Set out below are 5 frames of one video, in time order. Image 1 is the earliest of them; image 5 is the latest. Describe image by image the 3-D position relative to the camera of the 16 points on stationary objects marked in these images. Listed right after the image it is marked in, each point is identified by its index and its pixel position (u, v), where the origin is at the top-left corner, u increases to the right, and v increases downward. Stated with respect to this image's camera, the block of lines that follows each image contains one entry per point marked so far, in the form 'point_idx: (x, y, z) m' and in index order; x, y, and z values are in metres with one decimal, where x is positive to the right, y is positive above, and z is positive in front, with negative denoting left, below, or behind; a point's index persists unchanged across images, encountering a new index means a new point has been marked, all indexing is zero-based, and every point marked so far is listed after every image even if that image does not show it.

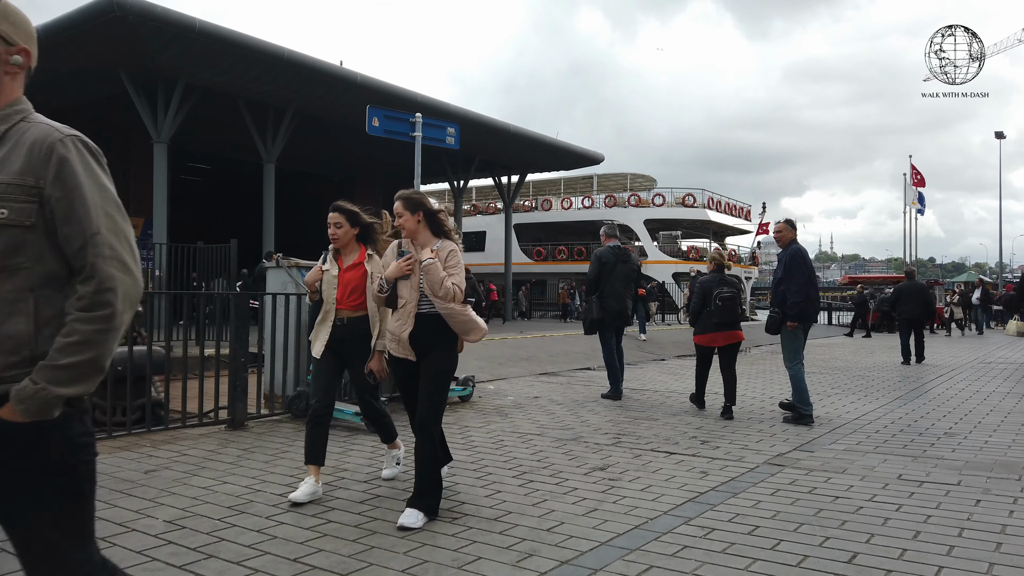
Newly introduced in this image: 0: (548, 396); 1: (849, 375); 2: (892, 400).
0: (+0.4, -1.3, +9.0) m
1: (+5.7, -1.5, +12.8) m
2: (+4.5, -1.3, +8.9) m
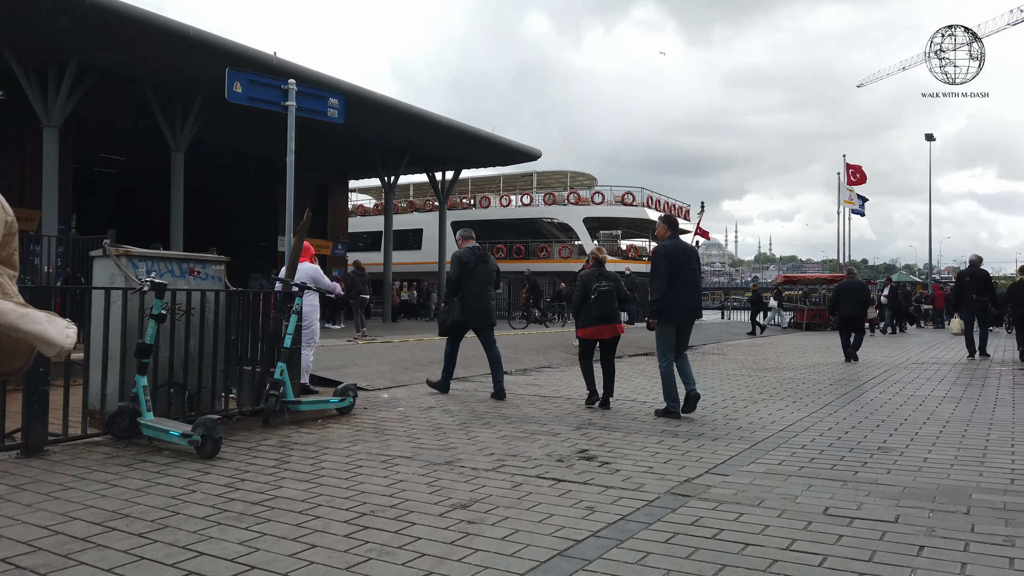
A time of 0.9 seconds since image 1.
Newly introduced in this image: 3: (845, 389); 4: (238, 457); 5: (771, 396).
0: (-0.7, -1.2, +7.9) m
1: (+4.3, -1.4, +12.1) m
2: (+3.4, -1.3, +8.2) m
3: (+4.6, -1.4, +10.4) m
4: (-1.9, -1.2, +5.2) m
5: (+3.1, -1.3, +9.2) m
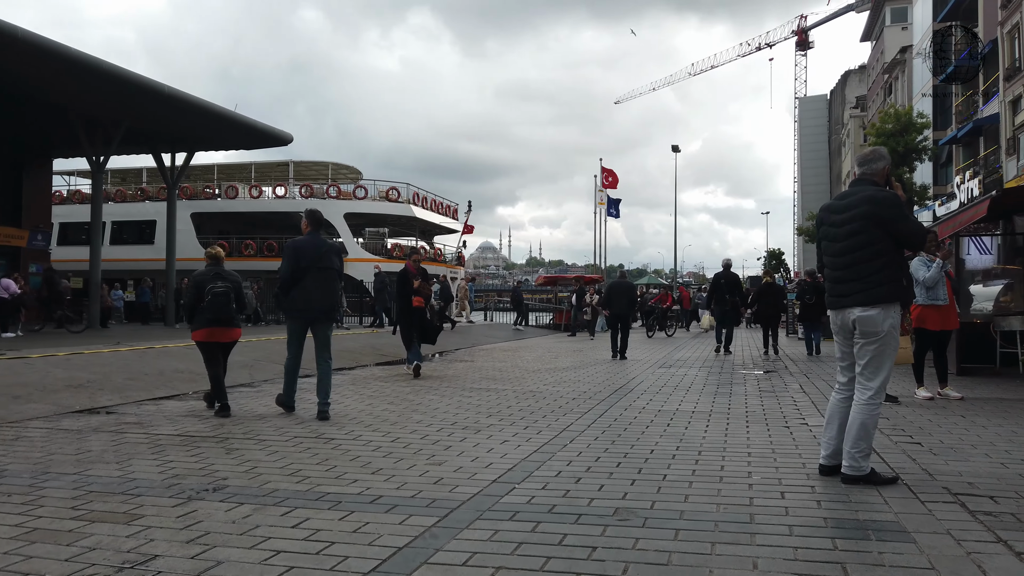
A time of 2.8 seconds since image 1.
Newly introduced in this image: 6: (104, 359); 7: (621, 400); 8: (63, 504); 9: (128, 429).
0: (-3.4, -1.2, +5.1) m
1: (+0.1, -1.4, +10.6) m
2: (+0.4, -1.2, +6.5) m
3: (+1.0, -1.4, +9.1) m
4: (-3.8, -1.1, +2.2) m
5: (-0.1, -1.3, +7.4) m
6: (-5.7, -0.9, +10.4) m
7: (+1.3, -1.4, +9.1) m
8: (-2.5, -1.2, +4.1) m
9: (-3.3, -1.2, +6.6) m
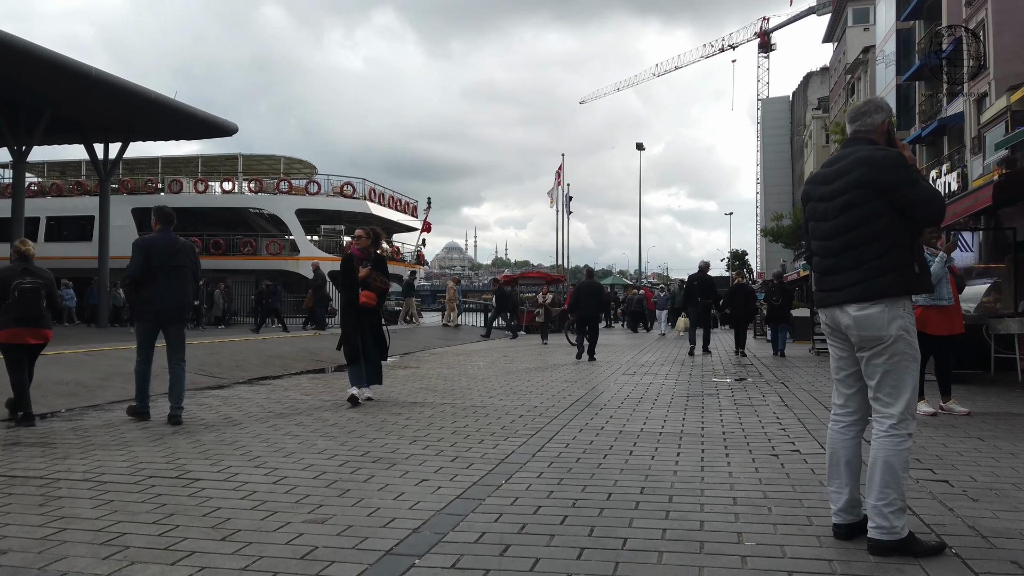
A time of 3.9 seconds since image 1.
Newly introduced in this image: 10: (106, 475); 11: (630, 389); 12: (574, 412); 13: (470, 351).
0: (-3.9, -1.2, +3.7) m
1: (-0.6, -1.4, +9.3) m
2: (-0.1, -1.2, +5.2) m
3: (+0.3, -1.3, +7.8) m
4: (-4.1, -1.1, +0.7) m
5: (-0.7, -1.3, +6.1) m
6: (-6.4, -0.9, +8.9) m
7: (+0.7, -1.3, +7.9) m
8: (-2.9, -1.1, +2.7) m
9: (-3.9, -1.2, +5.1) m
10: (-2.6, -1.2, +4.8) m
11: (+1.6, -1.4, +10.7) m
12: (+0.7, -1.4, +8.3) m
13: (-1.0, -1.5, +17.6) m
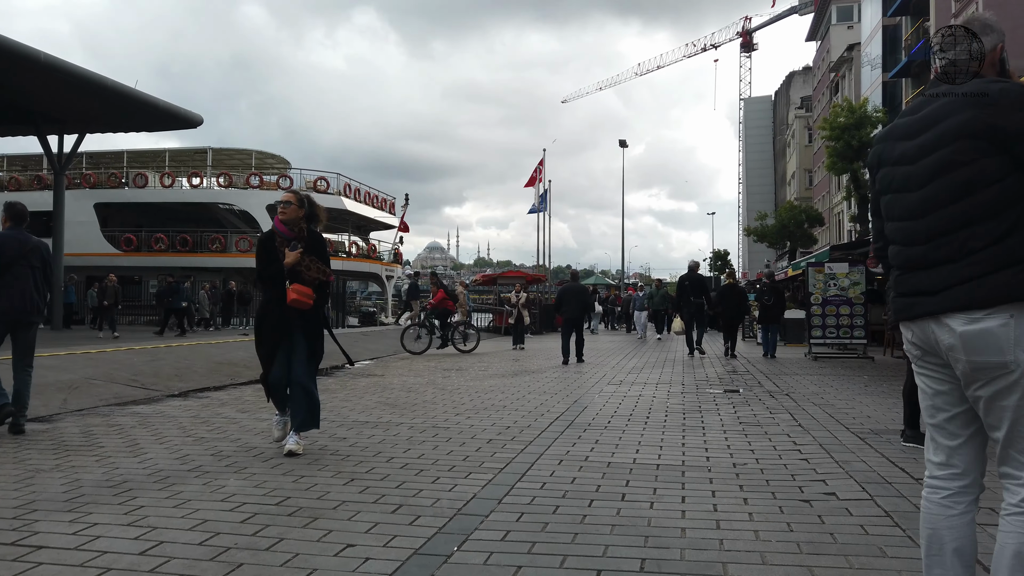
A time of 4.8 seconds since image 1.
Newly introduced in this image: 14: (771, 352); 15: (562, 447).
0: (-4.0, -1.1, +2.4) m
1: (-0.9, -1.4, +8.1) m
2: (-0.3, -1.2, +4.1) m
3: (+0.1, -1.3, +6.6) m
4: (-4.2, -1.1, -0.6) m
5: (-0.9, -1.2, +4.9) m
6: (-6.7, -0.9, +7.6) m
7: (+0.4, -1.3, +6.7) m
8: (-3.0, -1.1, +1.5) m
9: (-4.1, -1.2, +3.9) m
10: (-2.8, -1.2, +3.6) m
11: (+1.3, -1.4, +9.5) m
12: (+0.4, -1.4, +7.1) m
13: (-1.5, -1.5, +16.4) m
14: (+6.6, -1.7, +19.0) m
15: (+0.4, -1.3, +6.1) m
